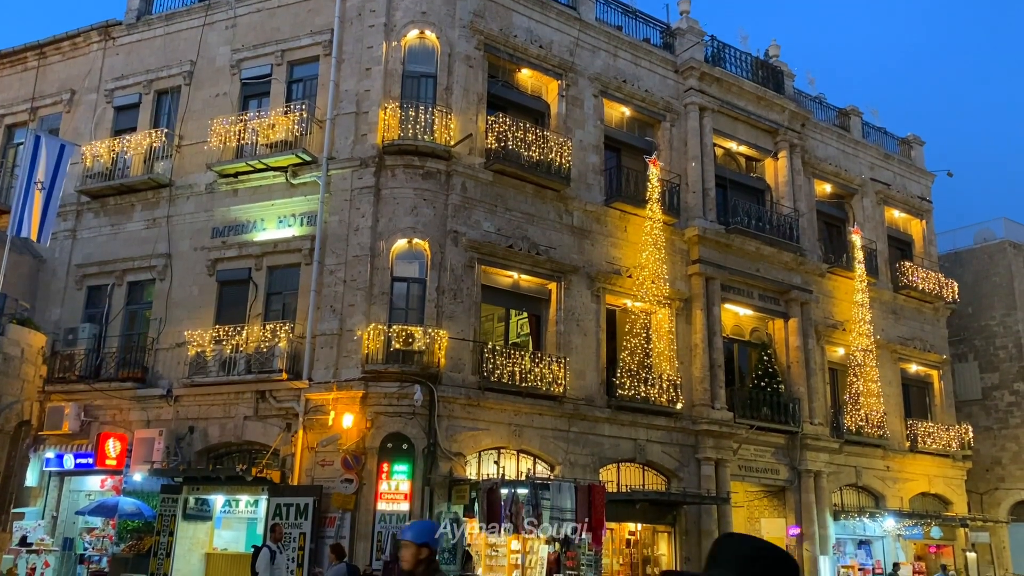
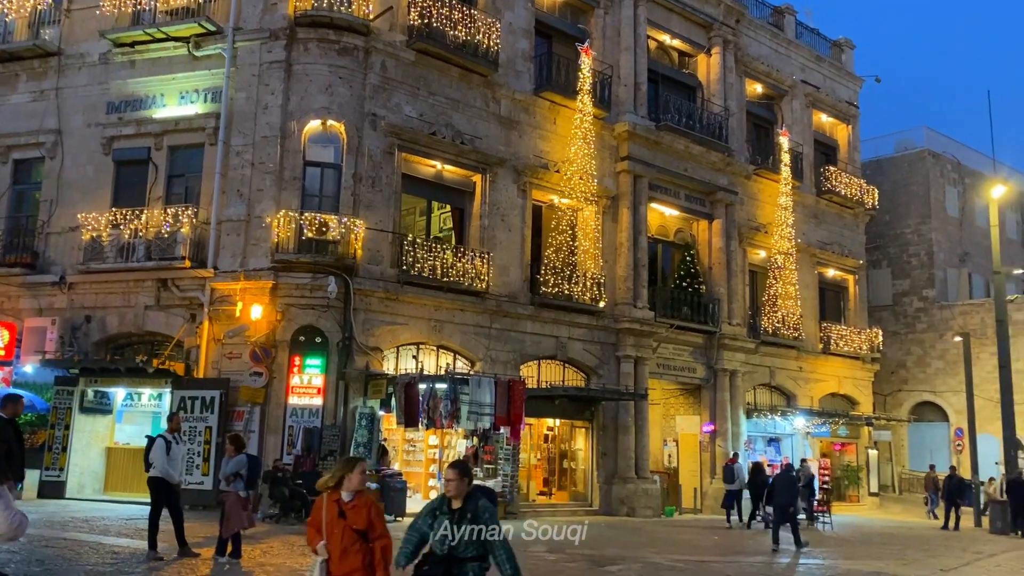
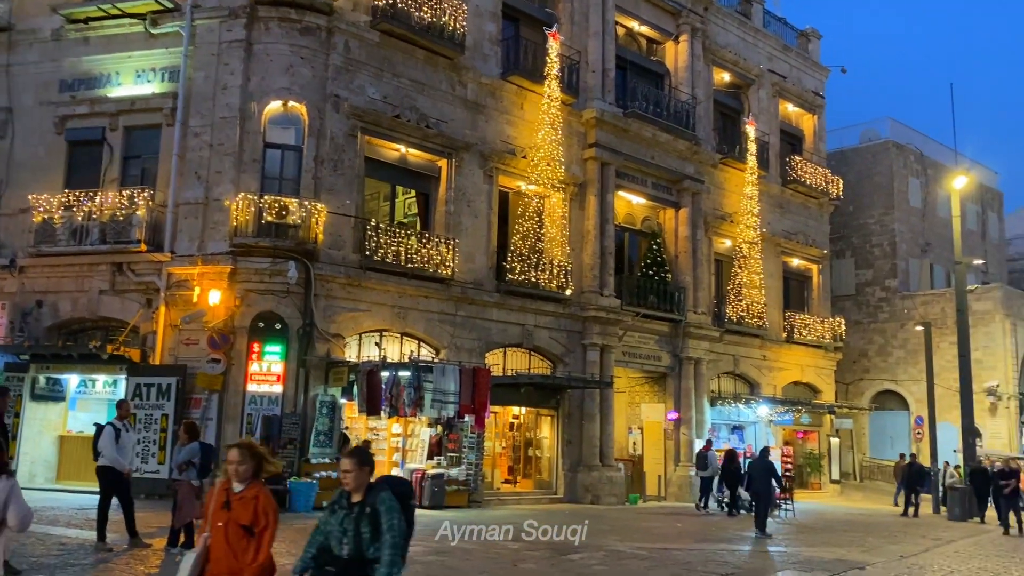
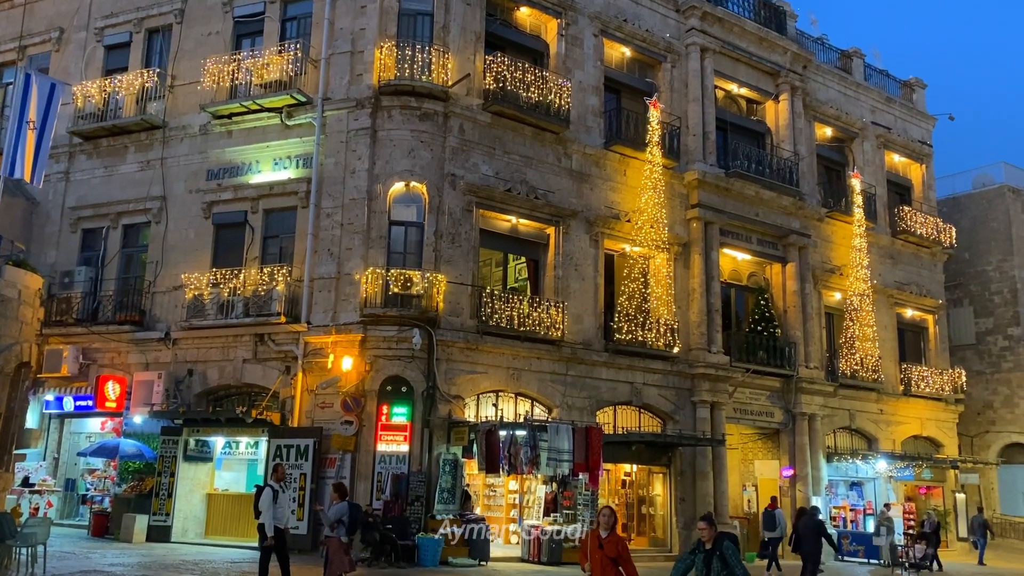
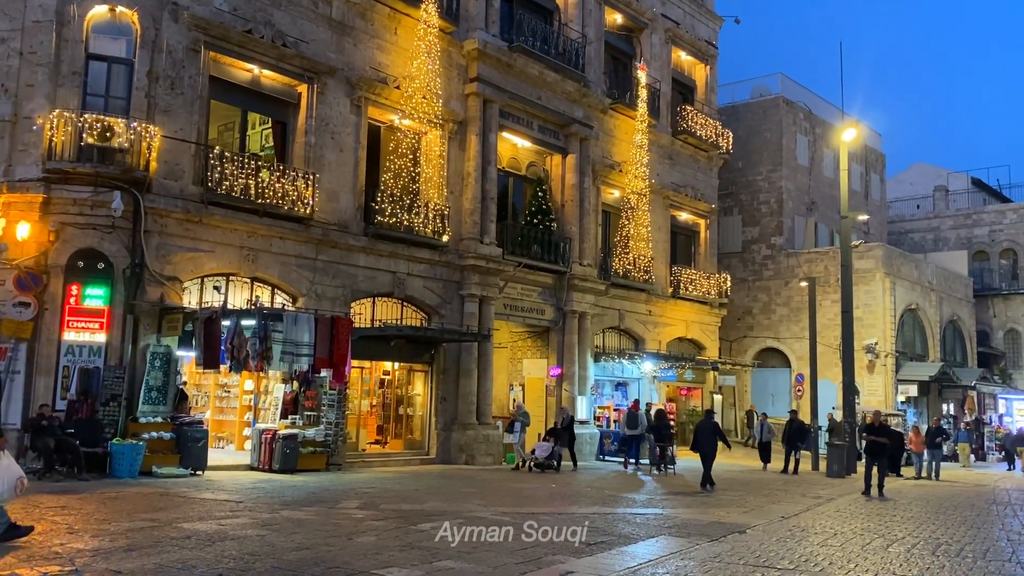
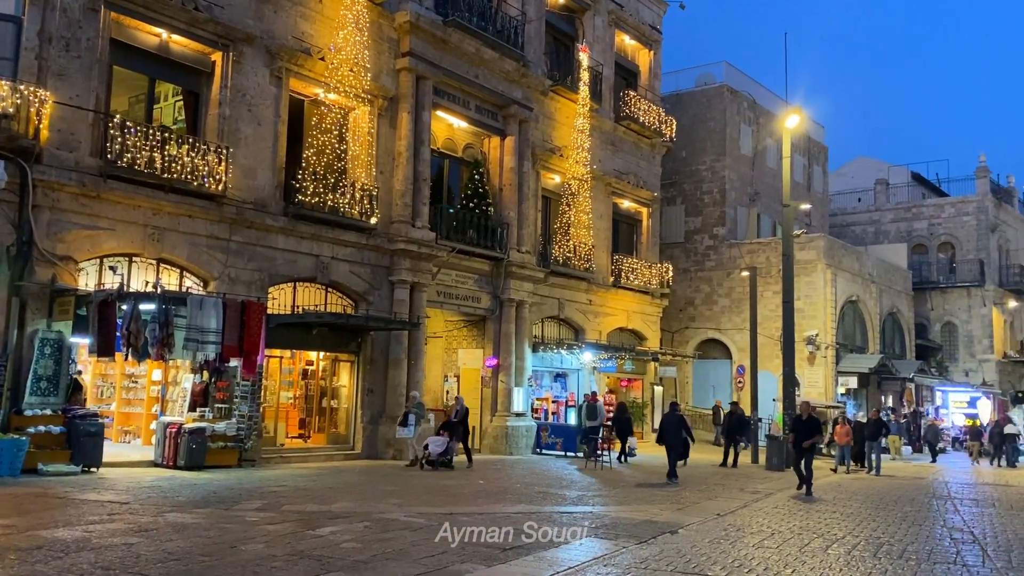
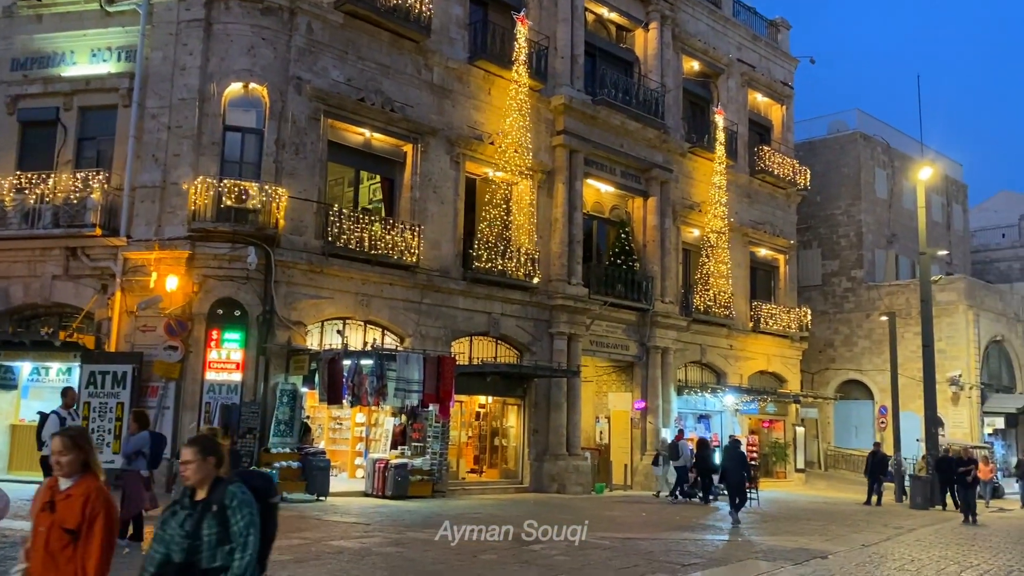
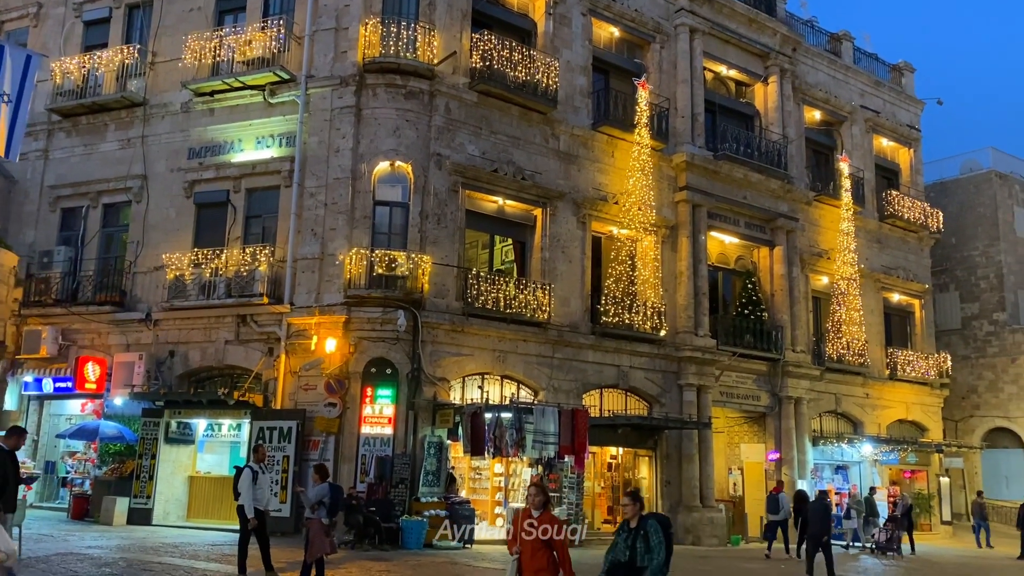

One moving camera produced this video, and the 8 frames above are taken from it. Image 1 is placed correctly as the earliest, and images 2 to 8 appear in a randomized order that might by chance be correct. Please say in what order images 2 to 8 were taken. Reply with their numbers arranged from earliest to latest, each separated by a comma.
4, 8, 2, 3, 7, 5, 6
